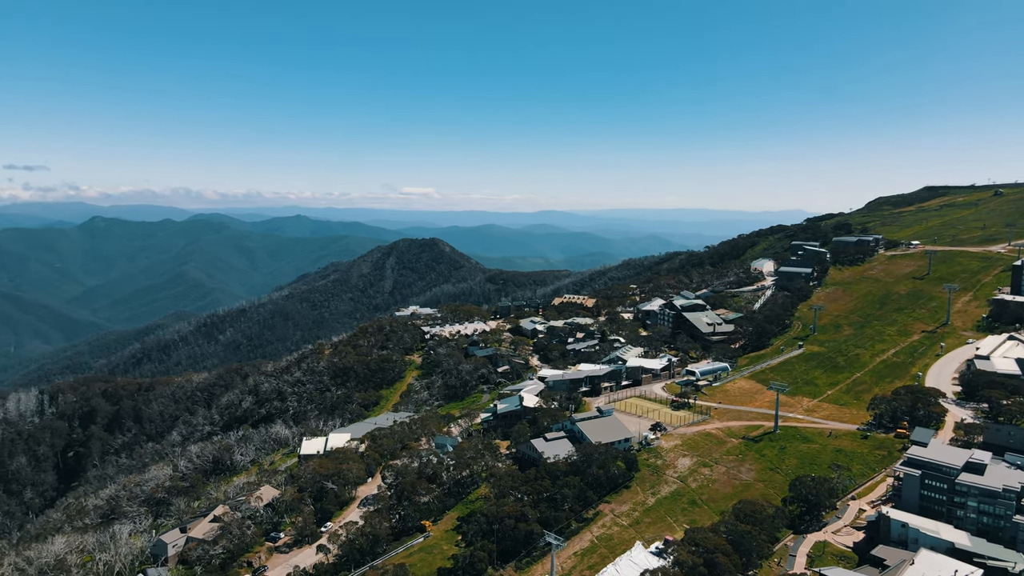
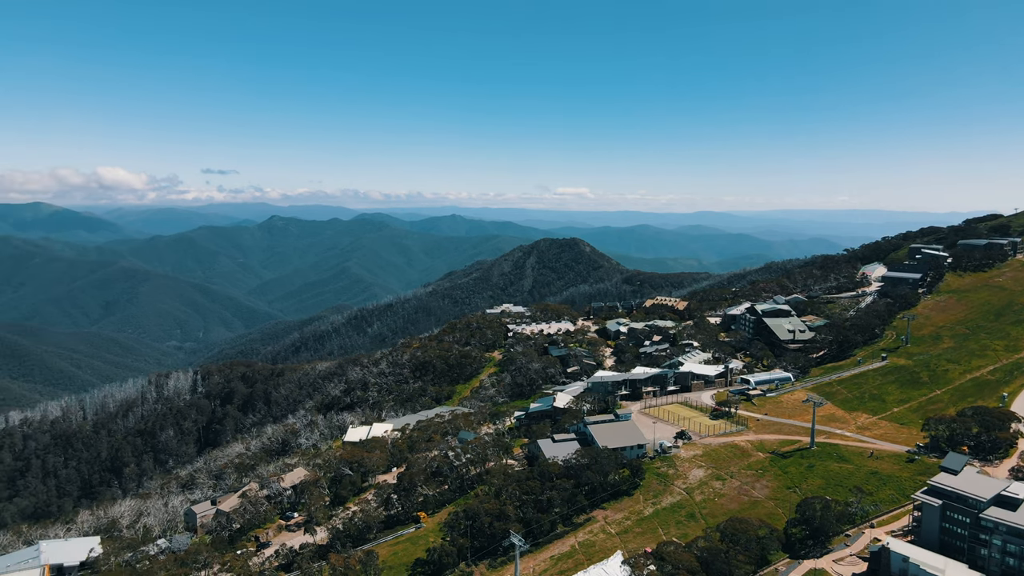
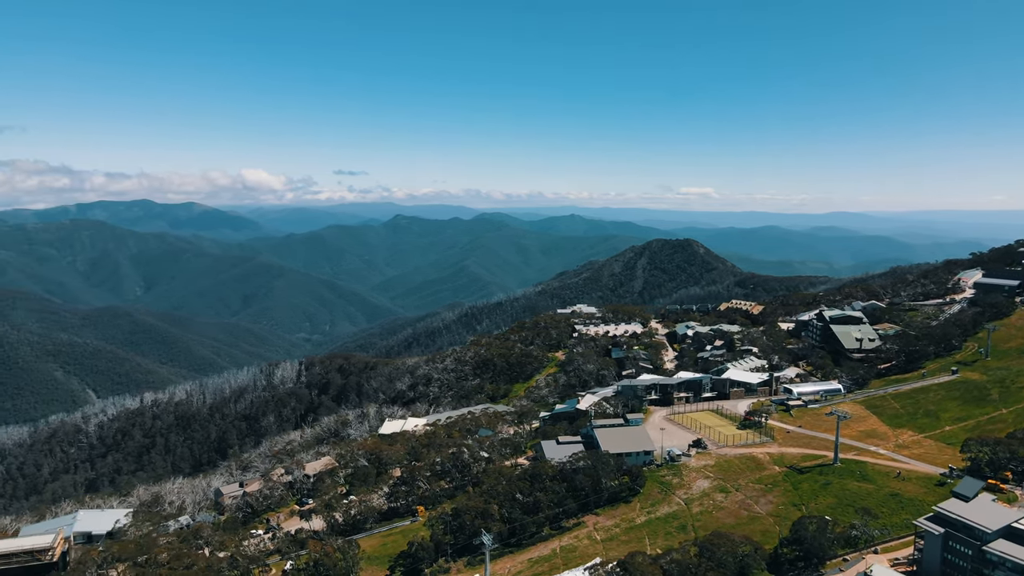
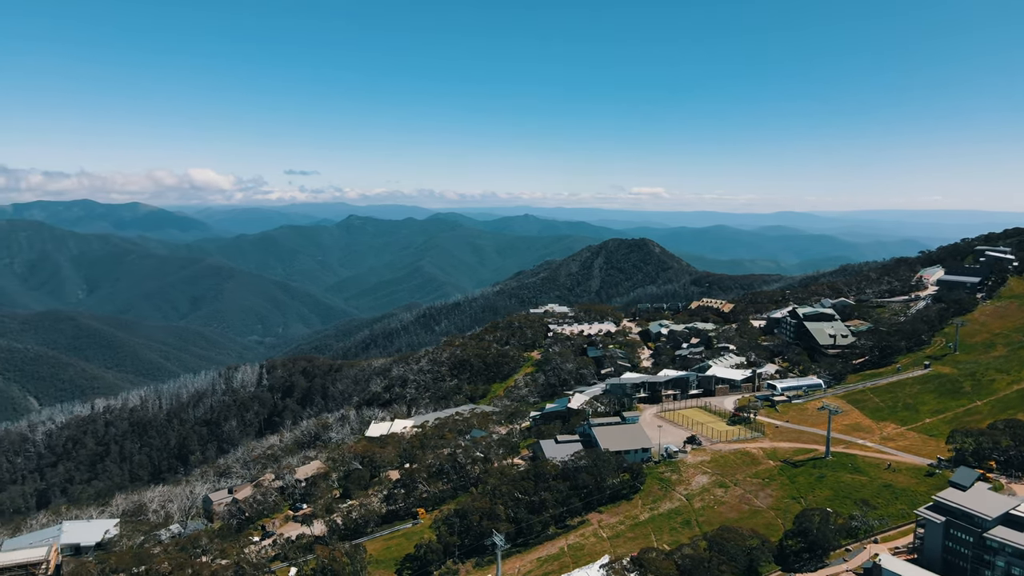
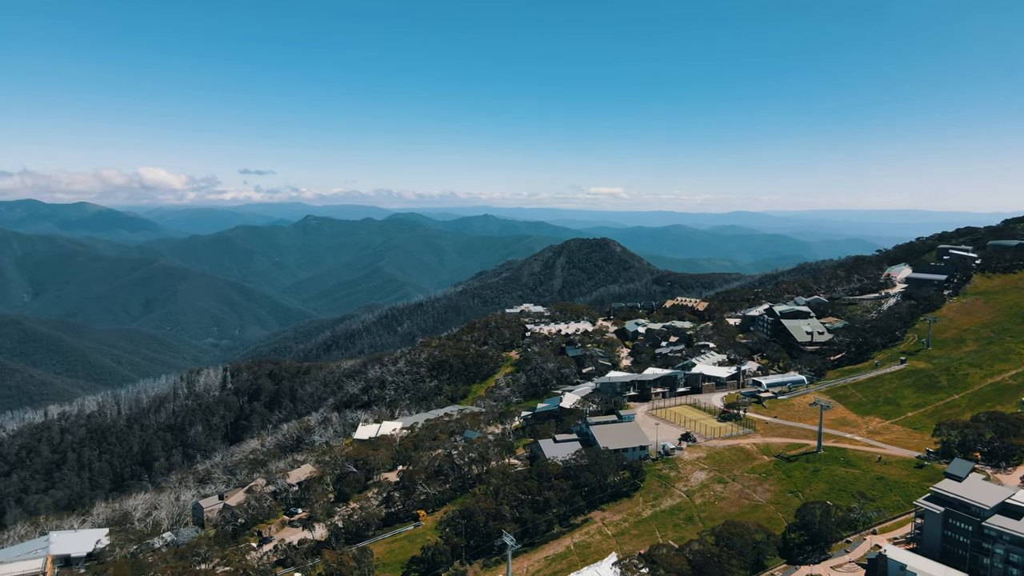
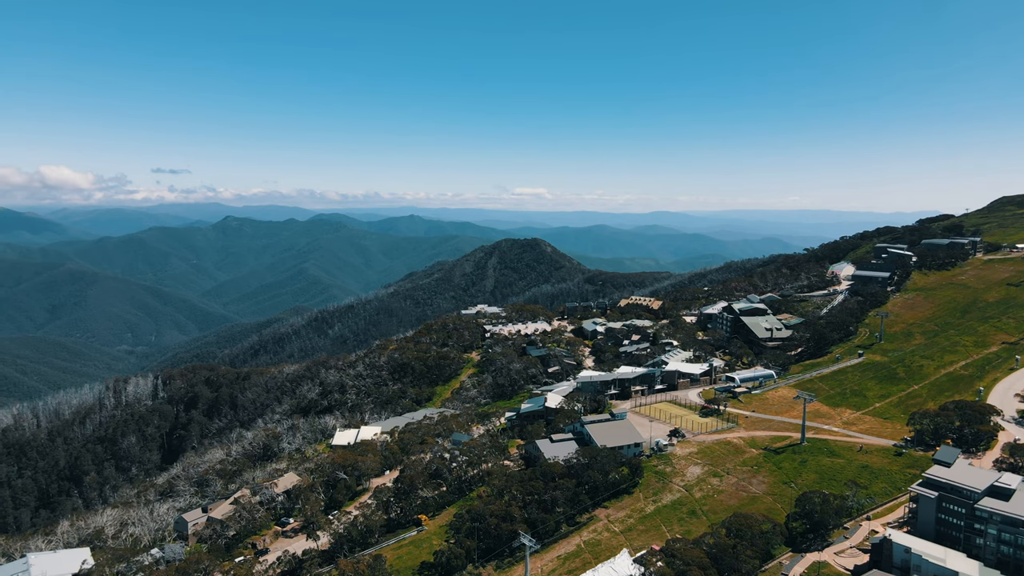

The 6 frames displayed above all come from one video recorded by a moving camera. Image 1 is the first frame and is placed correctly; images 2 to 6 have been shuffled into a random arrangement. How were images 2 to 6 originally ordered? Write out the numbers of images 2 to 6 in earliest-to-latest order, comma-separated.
6, 2, 5, 4, 3
